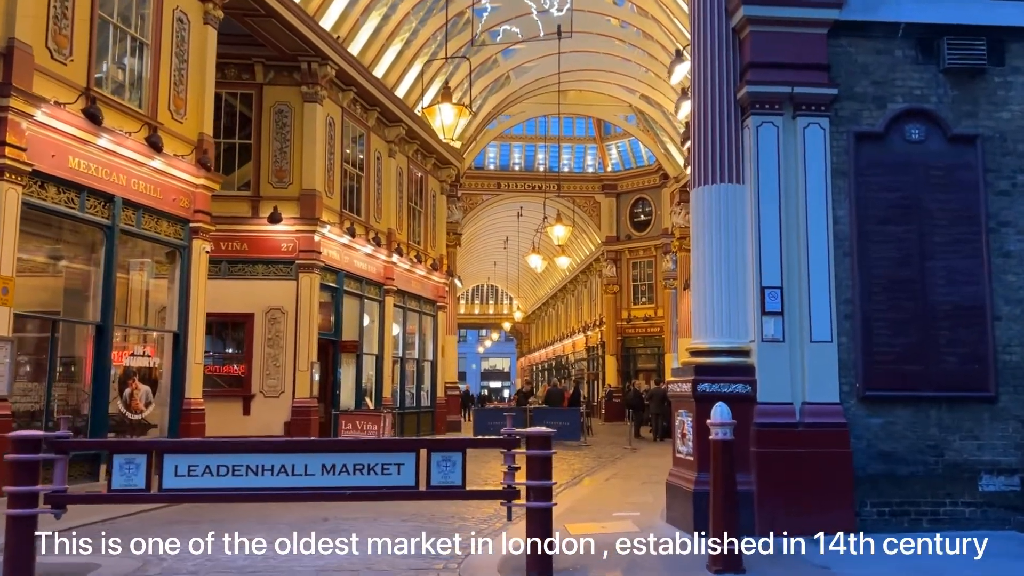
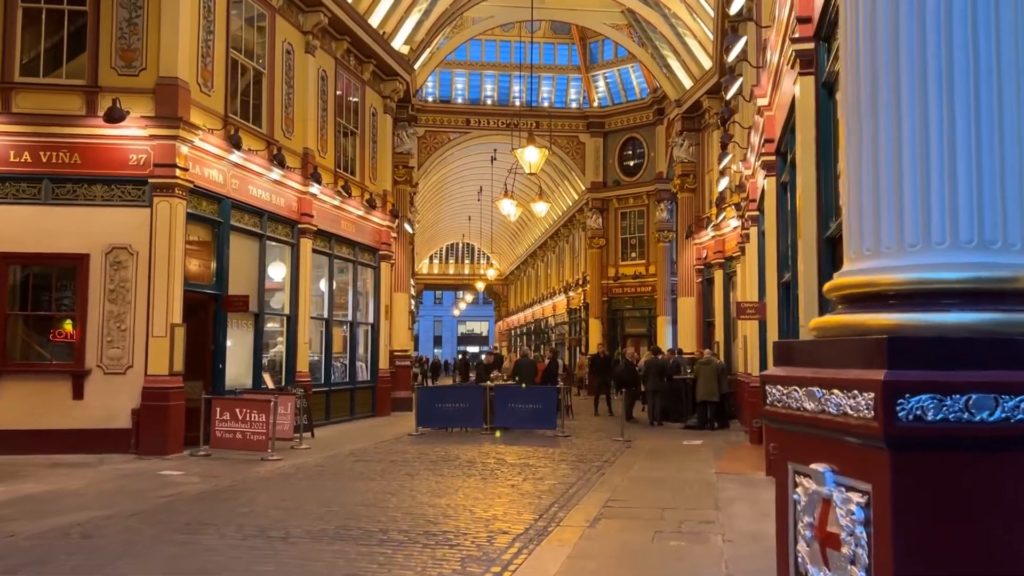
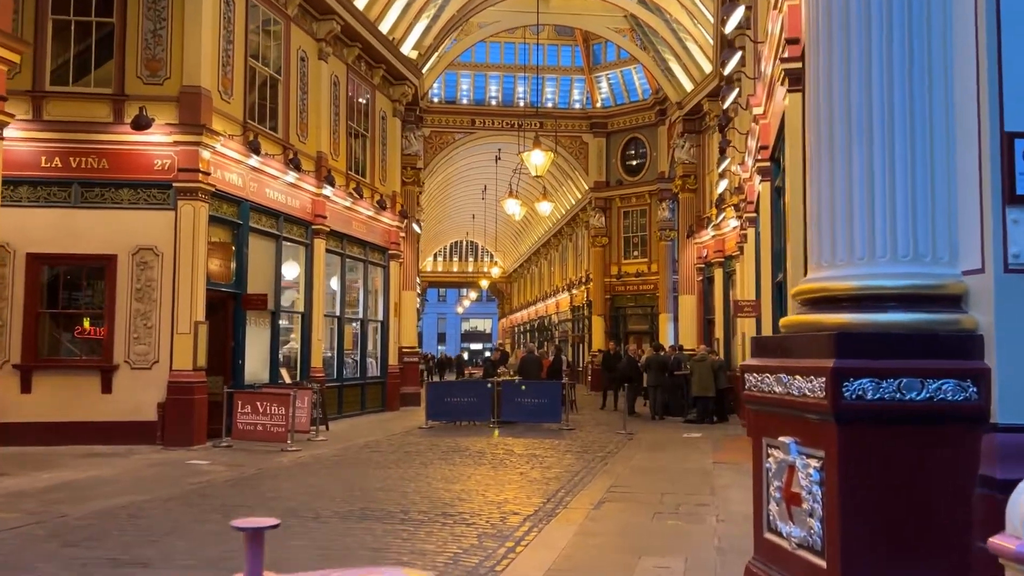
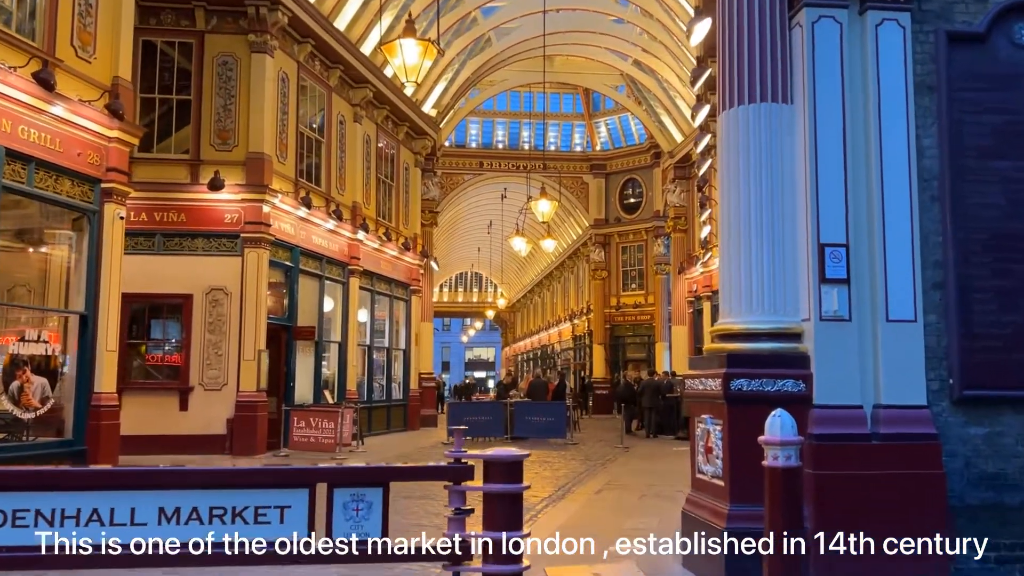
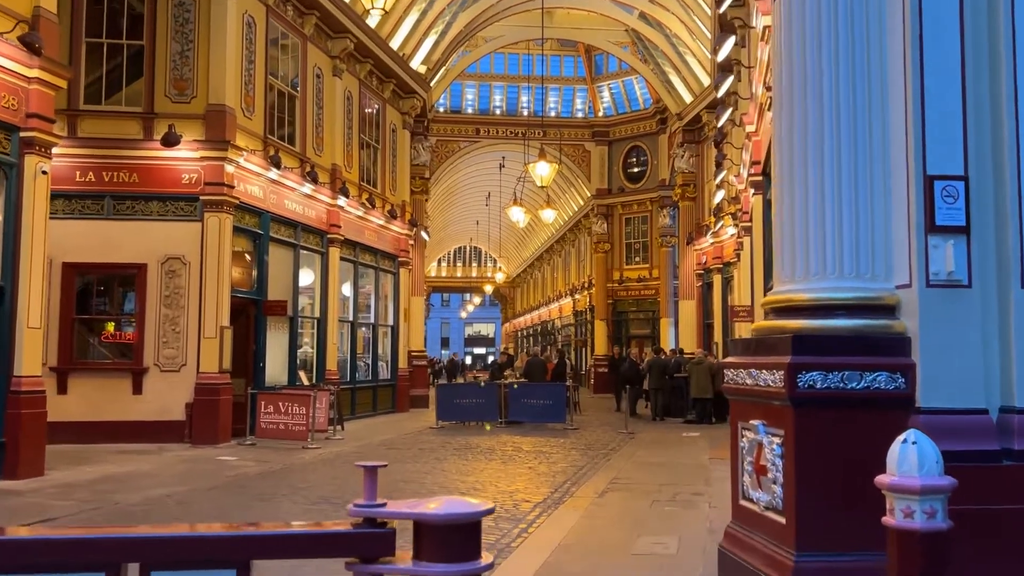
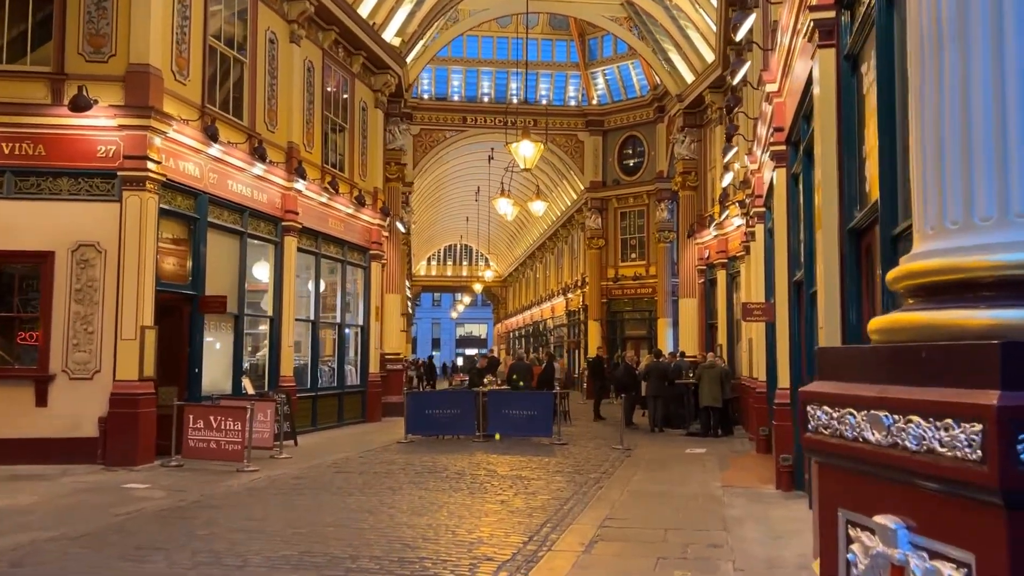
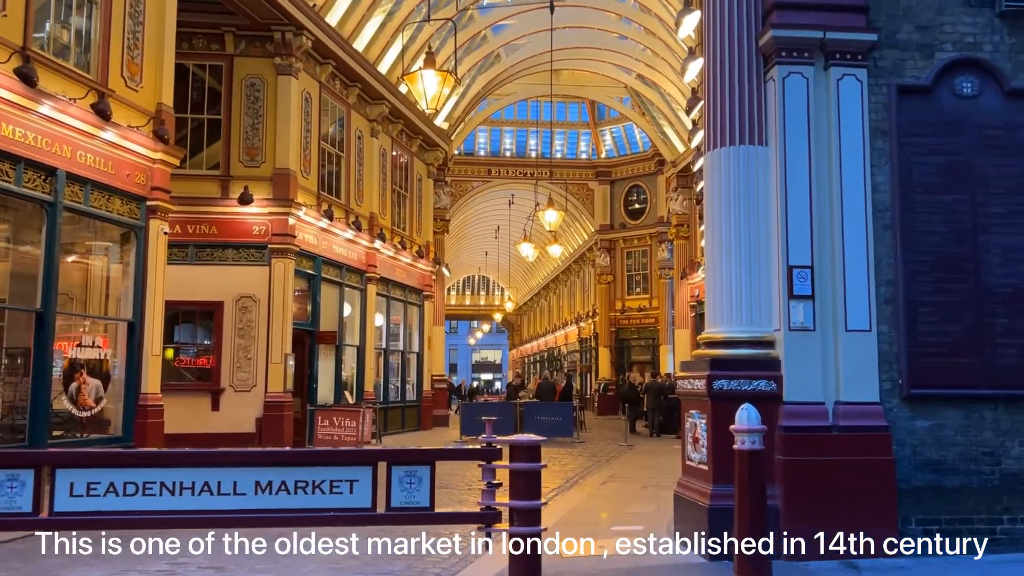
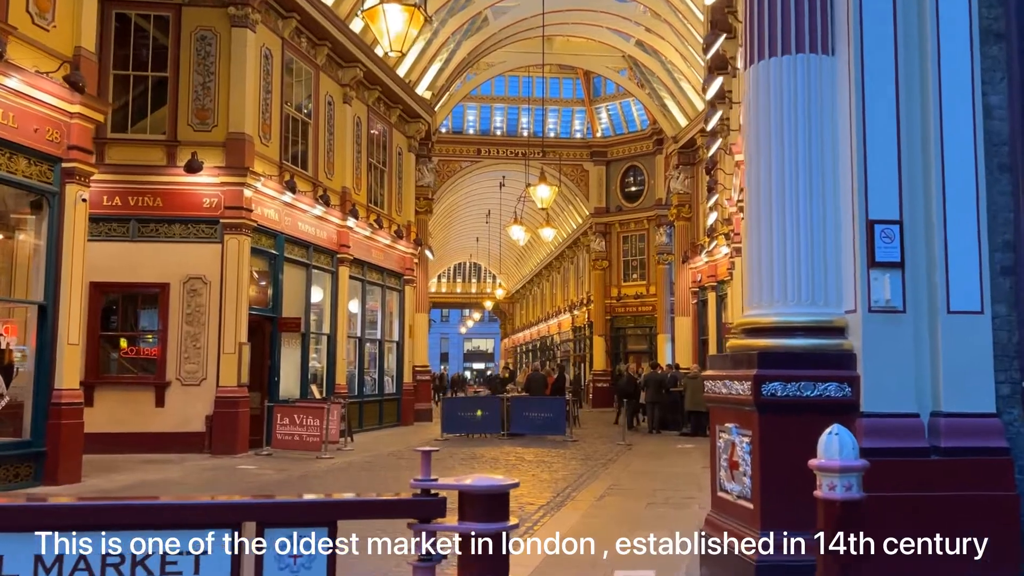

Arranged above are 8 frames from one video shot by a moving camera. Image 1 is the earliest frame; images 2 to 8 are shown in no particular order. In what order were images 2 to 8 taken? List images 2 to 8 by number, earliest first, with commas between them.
7, 4, 8, 5, 3, 2, 6
